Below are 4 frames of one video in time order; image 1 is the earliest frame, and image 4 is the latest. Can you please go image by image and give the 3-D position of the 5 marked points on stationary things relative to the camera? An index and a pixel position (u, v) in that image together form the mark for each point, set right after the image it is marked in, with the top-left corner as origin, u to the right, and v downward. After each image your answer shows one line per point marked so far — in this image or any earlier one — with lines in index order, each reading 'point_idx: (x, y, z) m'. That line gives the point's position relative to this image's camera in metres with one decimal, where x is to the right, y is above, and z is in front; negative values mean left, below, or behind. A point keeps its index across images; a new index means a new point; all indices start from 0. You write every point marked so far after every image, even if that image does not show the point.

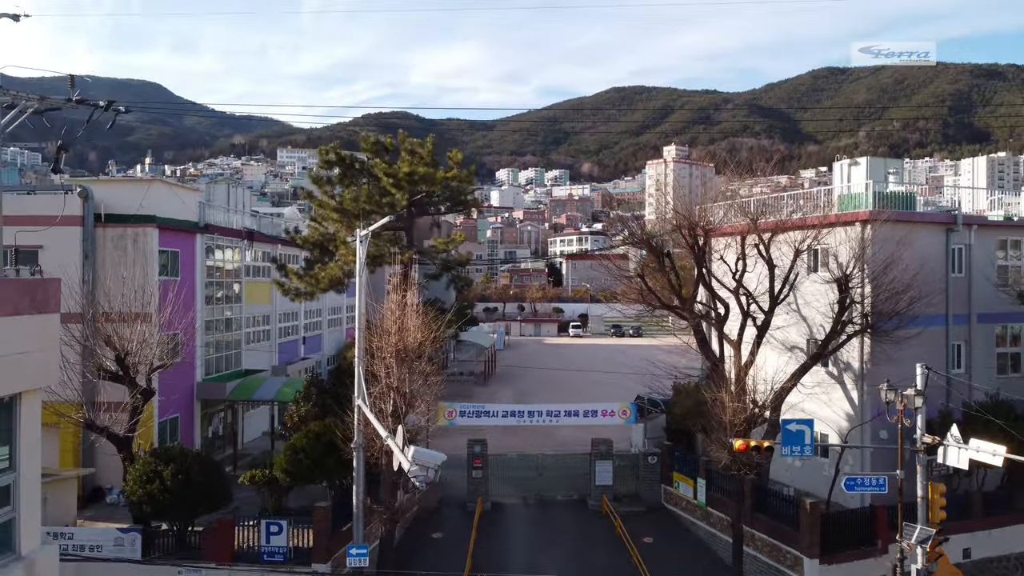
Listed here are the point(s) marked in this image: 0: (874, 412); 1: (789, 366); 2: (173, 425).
0: (+7.8, -2.6, +17.1) m
1: (+6.7, -1.9, +19.1) m
2: (-8.5, -3.4, +19.9) m
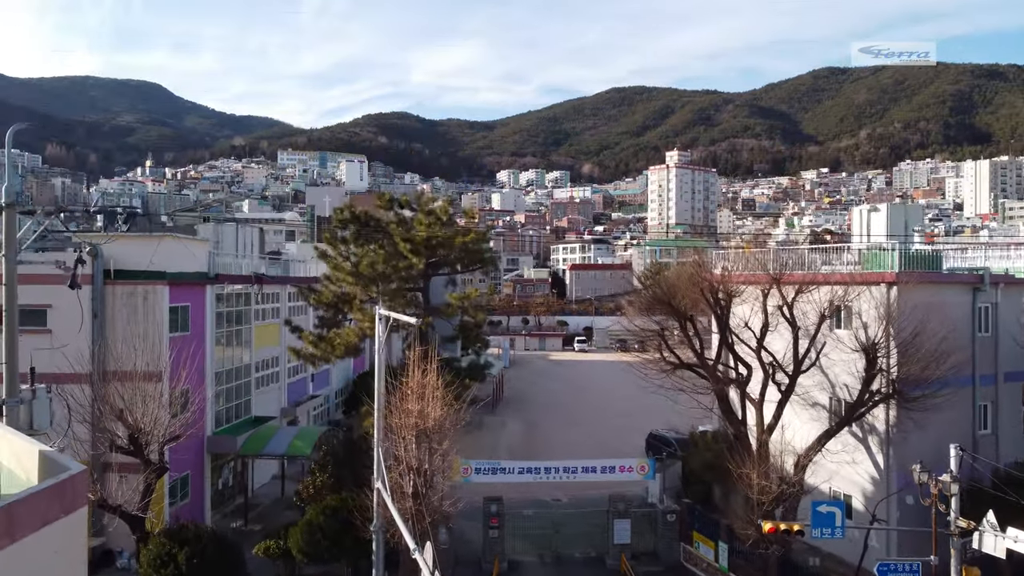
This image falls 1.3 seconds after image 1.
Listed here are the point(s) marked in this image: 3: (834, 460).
0: (+8.2, -4.0, +16.8) m
1: (+7.1, -3.2, +18.8) m
2: (-8.1, -4.8, +19.6) m
3: (+7.4, -3.9, +18.4) m
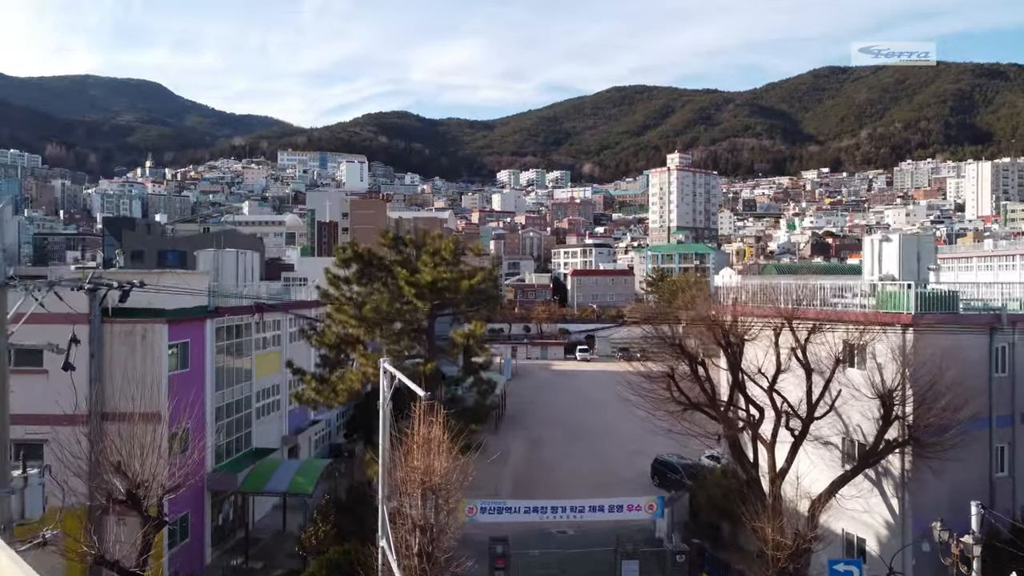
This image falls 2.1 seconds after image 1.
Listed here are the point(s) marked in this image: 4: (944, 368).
0: (+8.3, -4.9, +16.4) m
1: (+7.2, -4.1, +18.4) m
2: (-7.9, -5.6, +19.2) m
3: (+7.5, -4.8, +18.0) m
4: (+8.9, -1.6, +16.4) m
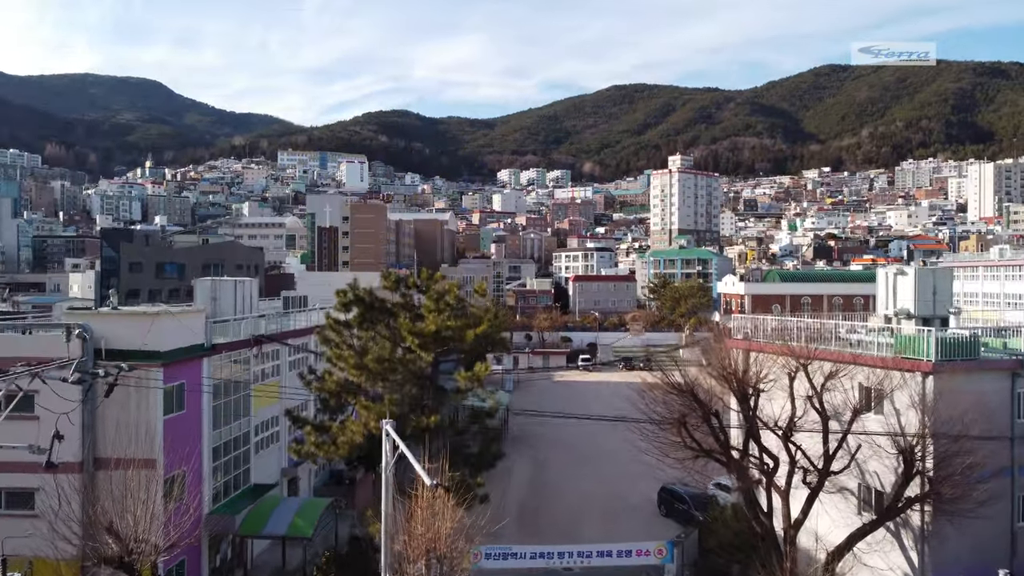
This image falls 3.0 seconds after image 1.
0: (+8.4, -5.8, +15.8) m
1: (+7.4, -5.1, +17.9) m
2: (-7.8, -6.6, +18.7) m
3: (+7.7, -5.7, +17.5) m
4: (+9.0, -2.6, +15.9) m
